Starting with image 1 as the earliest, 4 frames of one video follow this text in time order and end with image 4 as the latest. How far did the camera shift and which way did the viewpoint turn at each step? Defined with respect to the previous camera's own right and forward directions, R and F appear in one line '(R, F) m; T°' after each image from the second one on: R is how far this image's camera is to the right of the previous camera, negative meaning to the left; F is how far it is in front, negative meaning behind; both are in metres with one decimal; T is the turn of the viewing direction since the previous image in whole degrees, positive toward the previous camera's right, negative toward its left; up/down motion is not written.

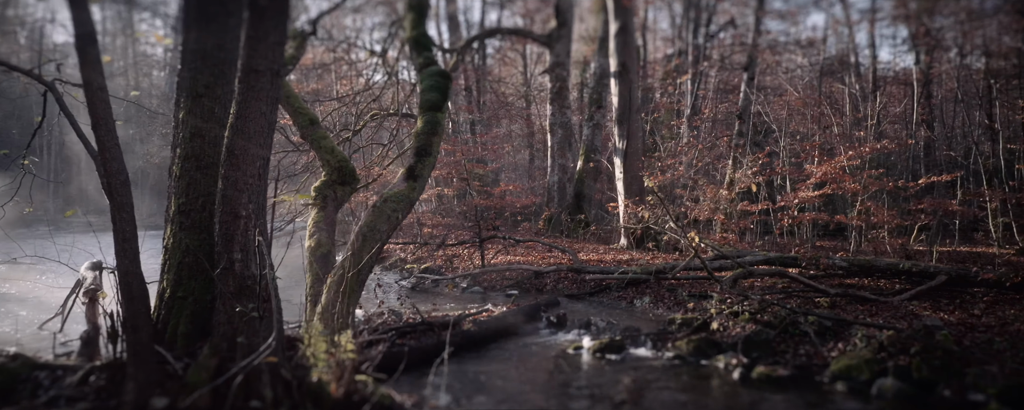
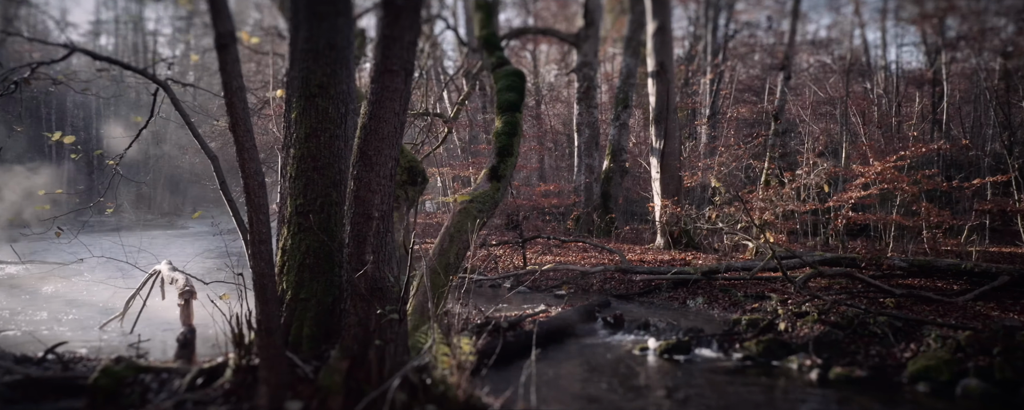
(-0.9, 0.0) m; 0°
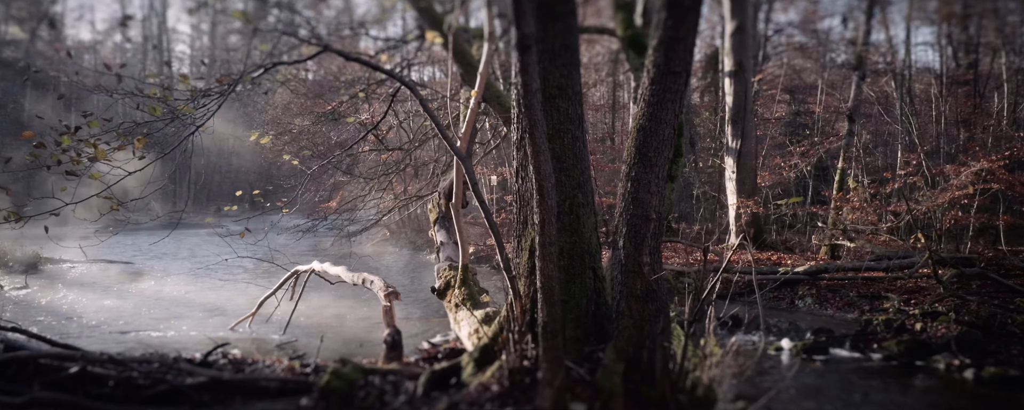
(-1.9, 0.0) m; +1°
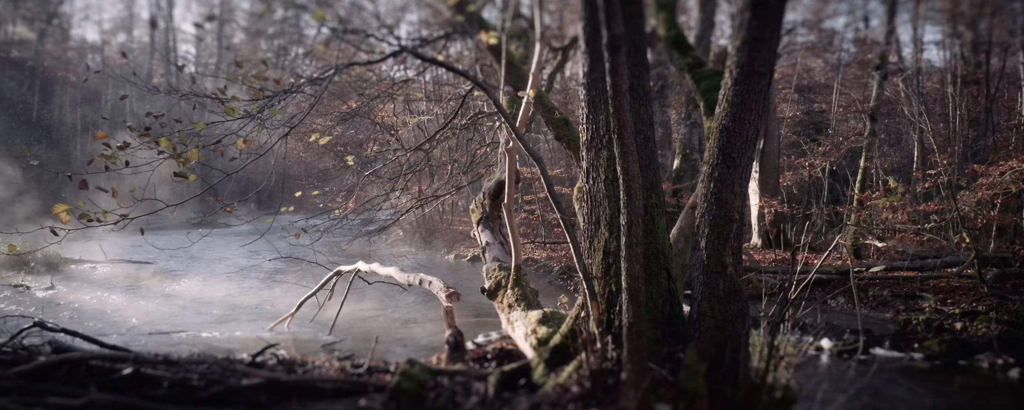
(-0.6, 0.0) m; 0°
